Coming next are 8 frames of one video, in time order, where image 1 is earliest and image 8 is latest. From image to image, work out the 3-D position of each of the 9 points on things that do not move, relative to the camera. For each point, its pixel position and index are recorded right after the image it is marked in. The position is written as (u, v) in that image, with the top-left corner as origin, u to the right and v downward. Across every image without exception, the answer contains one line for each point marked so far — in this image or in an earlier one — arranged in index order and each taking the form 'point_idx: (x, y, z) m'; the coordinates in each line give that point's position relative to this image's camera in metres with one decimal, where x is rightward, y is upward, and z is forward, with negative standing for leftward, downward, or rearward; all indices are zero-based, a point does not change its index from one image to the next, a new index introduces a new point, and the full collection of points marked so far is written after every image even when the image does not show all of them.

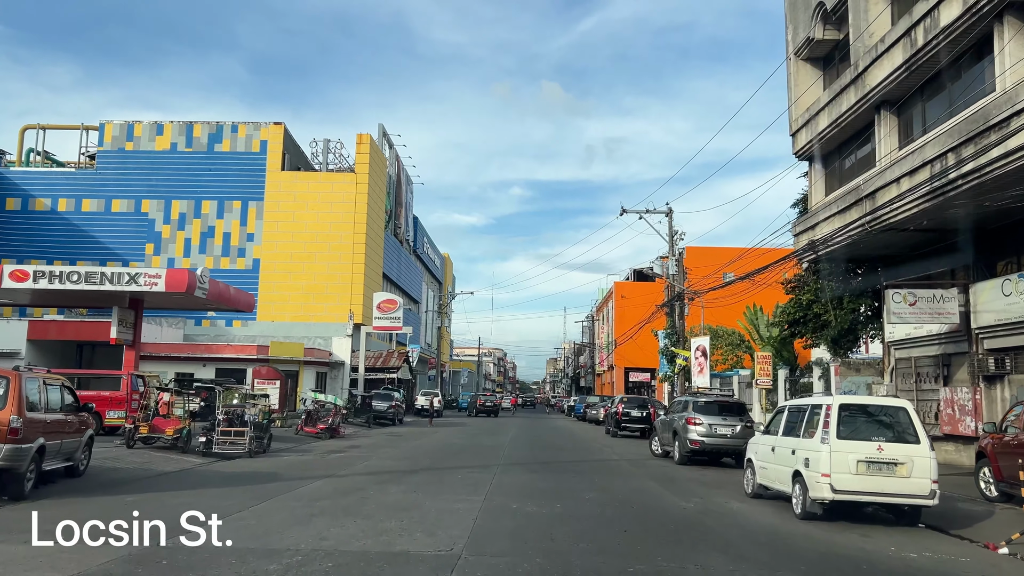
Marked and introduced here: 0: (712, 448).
0: (+4.7, -3.7, +19.4) m
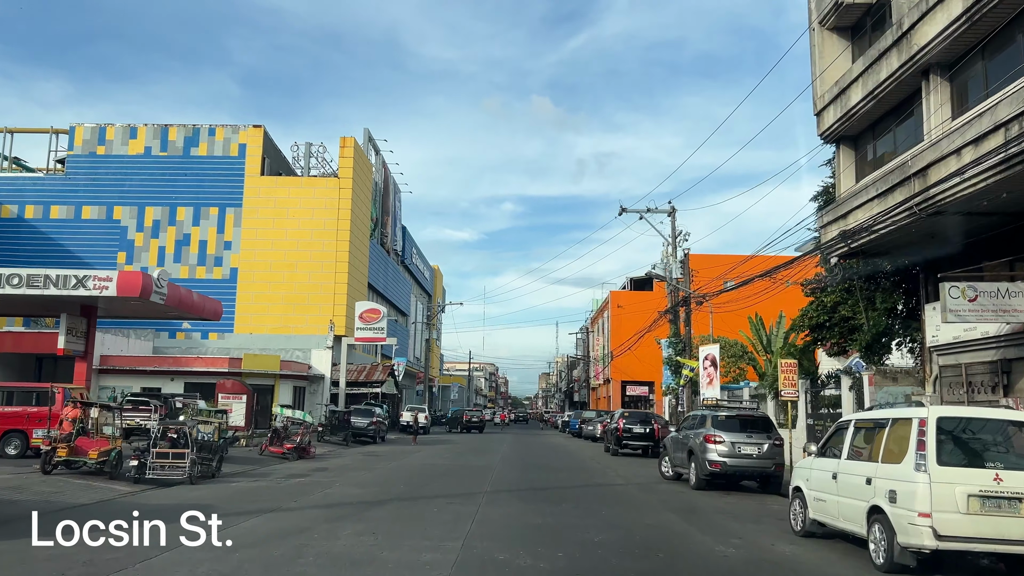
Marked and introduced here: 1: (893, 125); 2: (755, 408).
0: (+4.4, -3.6, +16.6) m
1: (+8.3, +3.5, +18.2) m
2: (+5.3, -2.6, +18.2) m
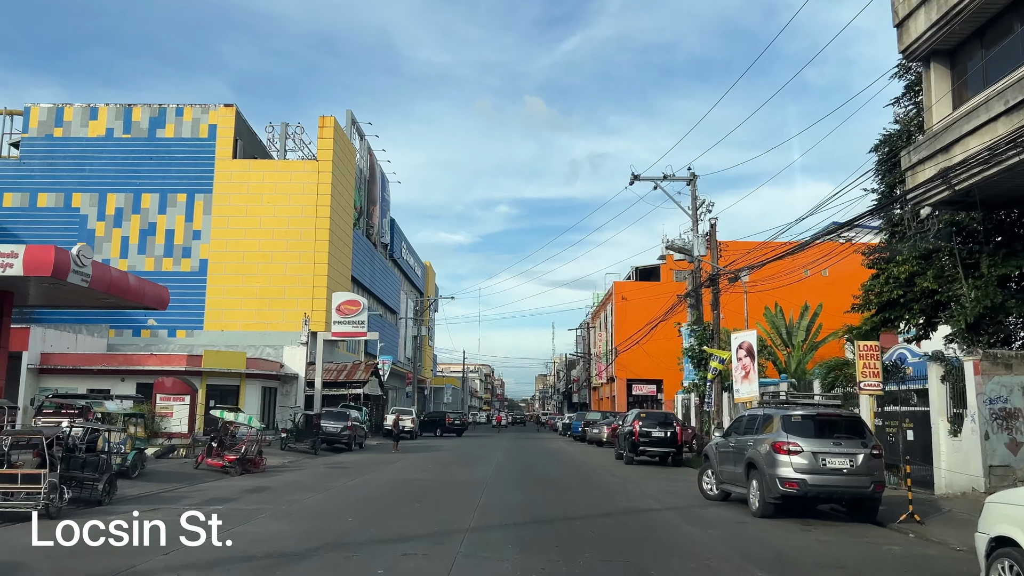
0: (+4.4, -2.9, +11.9) m
1: (+8.2, +4.3, +13.5) m
2: (+5.2, -1.9, +13.5) m
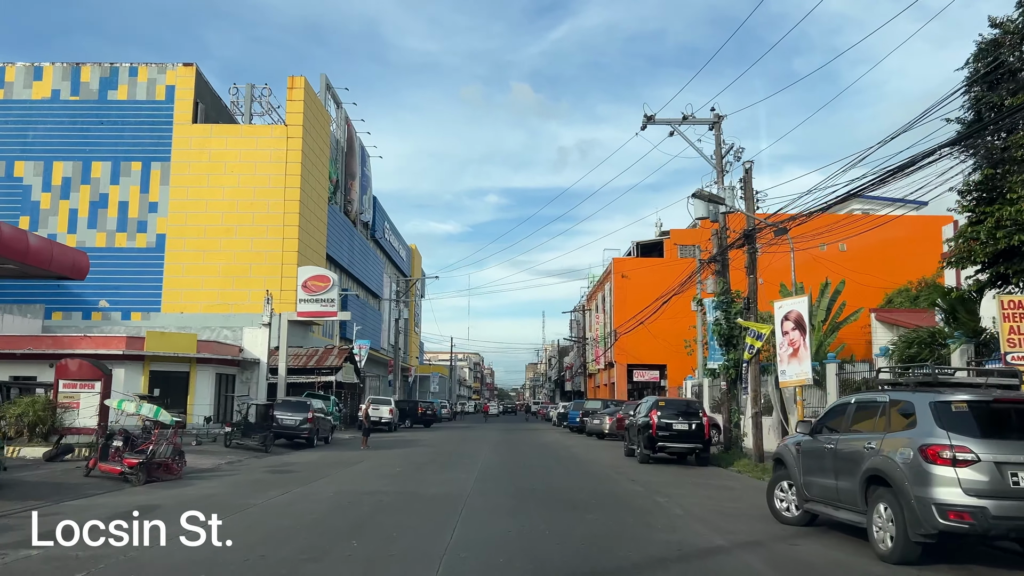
0: (+4.3, -2.1, +7.2) m
1: (+8.0, +5.2, +8.8) m
2: (+5.1, -1.0, +8.8) m
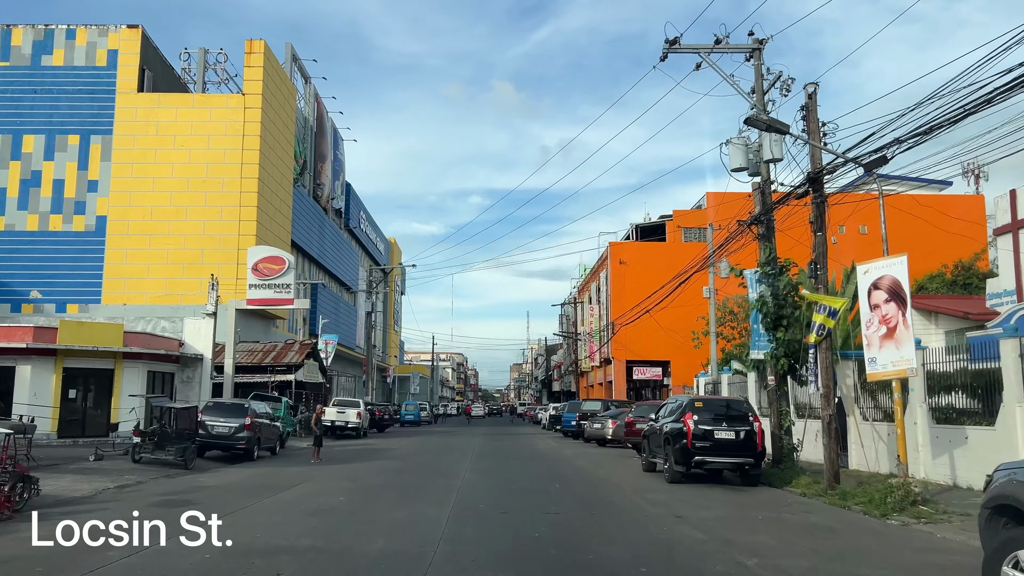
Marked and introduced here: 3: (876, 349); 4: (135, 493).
0: (+4.3, -1.4, +2.2) m
1: (+8.0, +5.9, +3.9) m
2: (+5.1, -0.3, +3.8) m
3: (+5.9, -1.0, +13.5) m
4: (-6.6, -3.6, +14.7) m
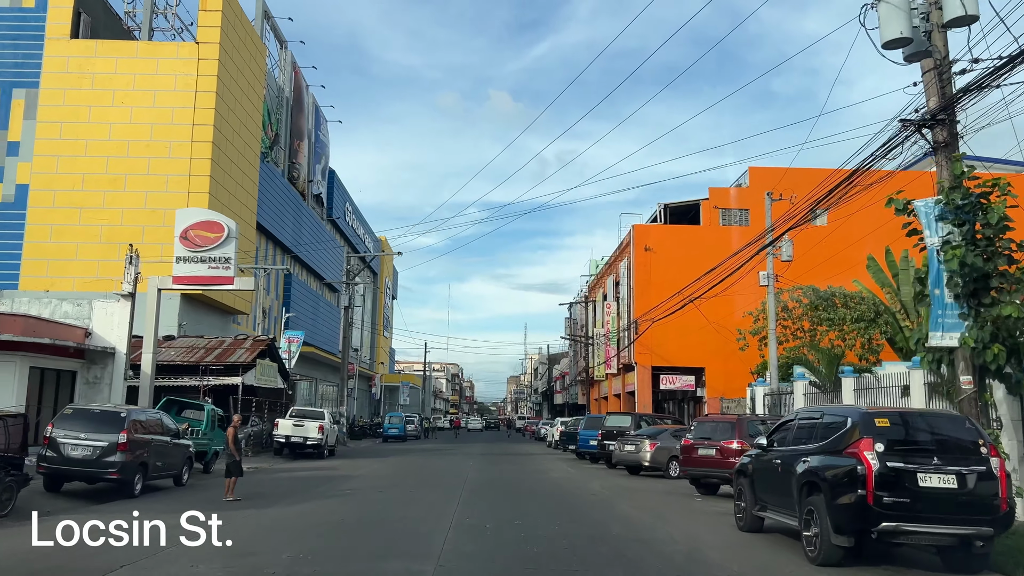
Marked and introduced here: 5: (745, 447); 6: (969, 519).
0: (+4.6, -0.3, -5.0) m
1: (+8.4, +6.8, -3.2) m
2: (+5.4, +0.7, -3.4) m
3: (+6.1, -0.1, +6.3) m
4: (-6.4, -2.6, +7.4) m
5: (+4.5, -3.1, +16.2) m
6: (+4.5, -2.2, +8.2) m
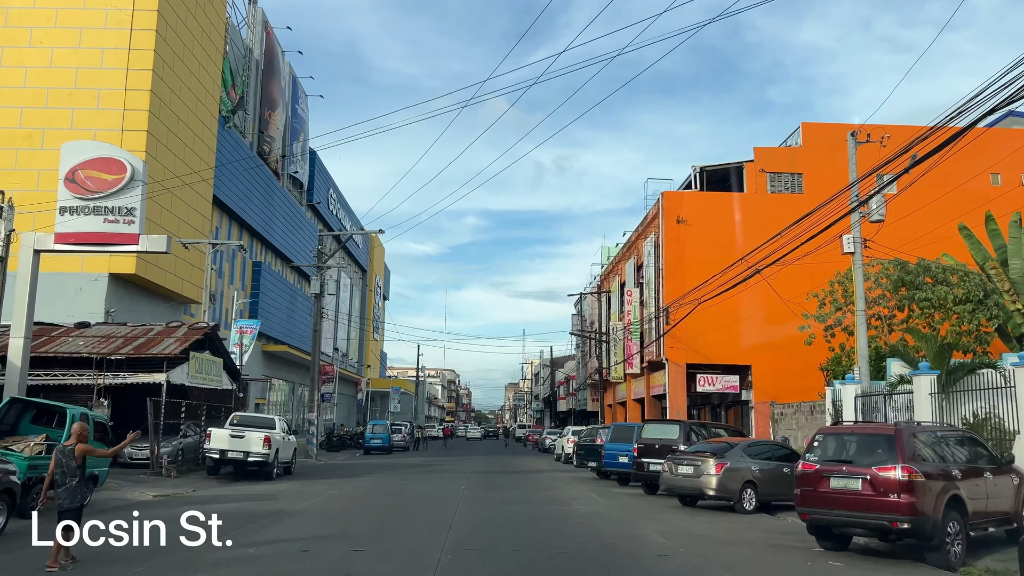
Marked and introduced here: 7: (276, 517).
0: (+4.8, +0.8, -11.5) m
1: (+8.6, +7.9, -9.5) m
2: (+5.6, +1.7, -9.8) m
3: (+6.3, +0.9, -0.2) m
4: (-6.2, -1.6, +0.9) m
5: (+4.7, -2.2, +9.7) m
6: (+4.7, -1.2, +1.7) m
7: (-4.1, -3.8, +14.1) m
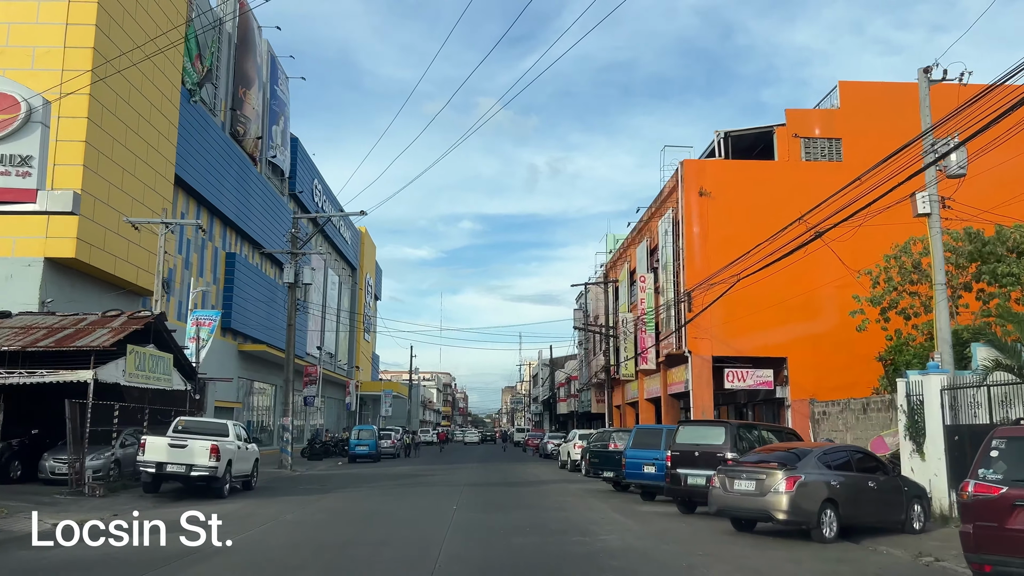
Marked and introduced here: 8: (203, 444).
0: (+5.0, +1.5, -15.2) m
1: (+8.7, +8.6, -13.3) m
2: (+5.8, +2.5, -13.6) m
3: (+6.4, +1.6, -3.9) m
4: (-6.1, -1.0, -2.9) m
5: (+4.8, -1.5, +5.9) m
6: (+4.8, -0.6, -2.1) m
7: (-4.0, -3.3, +10.2) m
8: (-6.5, -3.3, +17.7) m
